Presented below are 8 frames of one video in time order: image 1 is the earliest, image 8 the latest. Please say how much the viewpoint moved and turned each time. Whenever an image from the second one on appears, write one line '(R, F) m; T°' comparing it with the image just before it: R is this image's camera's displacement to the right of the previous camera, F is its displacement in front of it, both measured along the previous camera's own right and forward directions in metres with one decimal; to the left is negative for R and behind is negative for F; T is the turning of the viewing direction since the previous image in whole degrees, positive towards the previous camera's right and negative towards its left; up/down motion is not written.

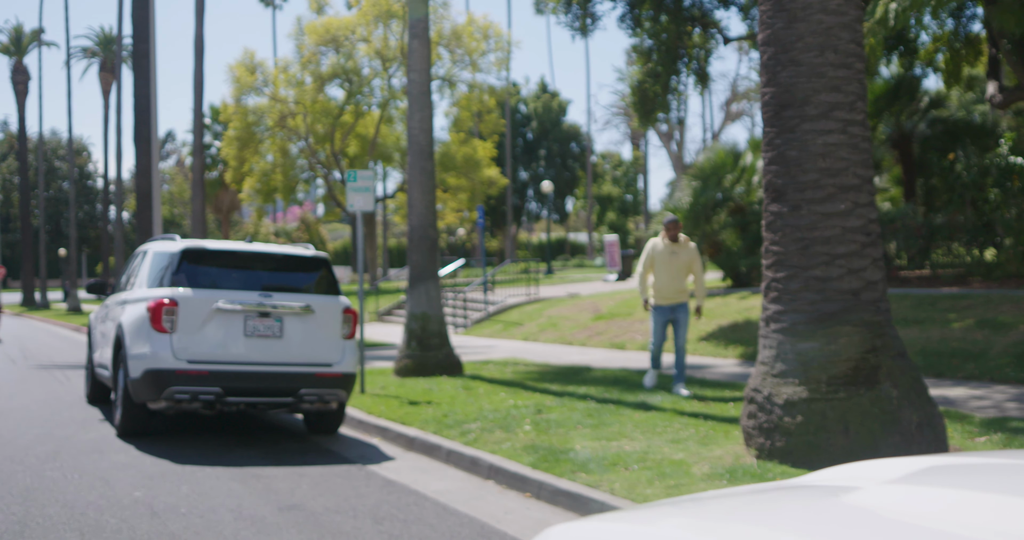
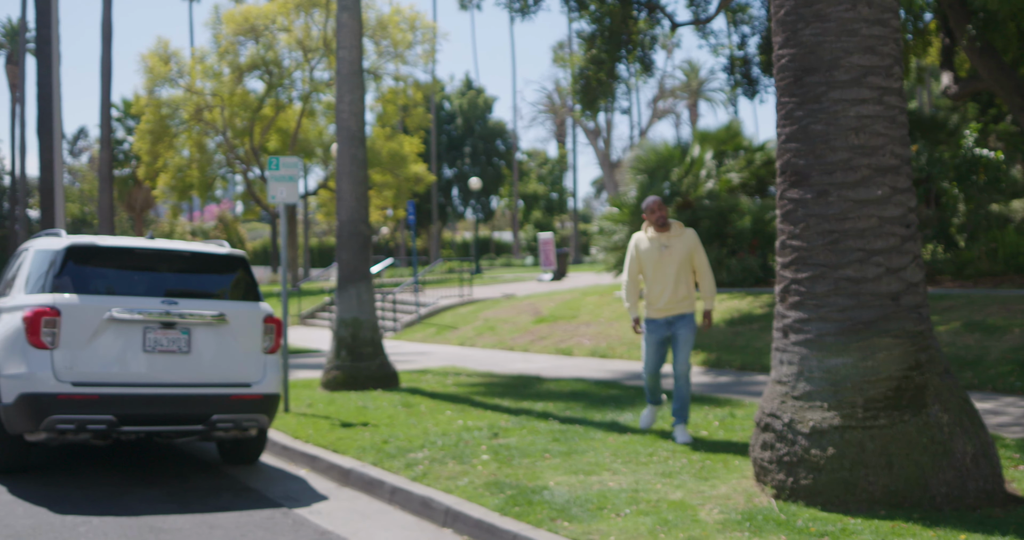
(-0.2, +1.3) m; +4°
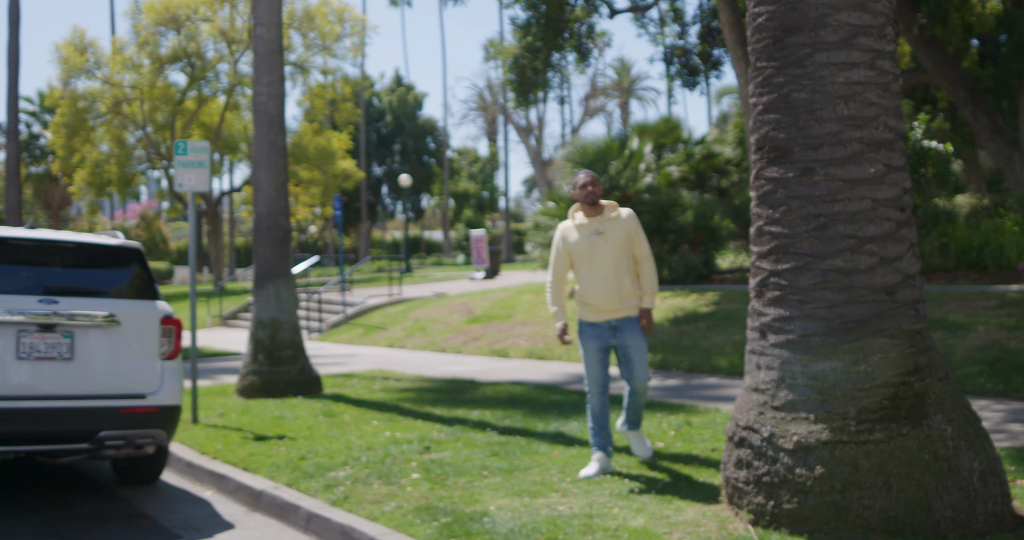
(0.0, +0.8) m; +3°
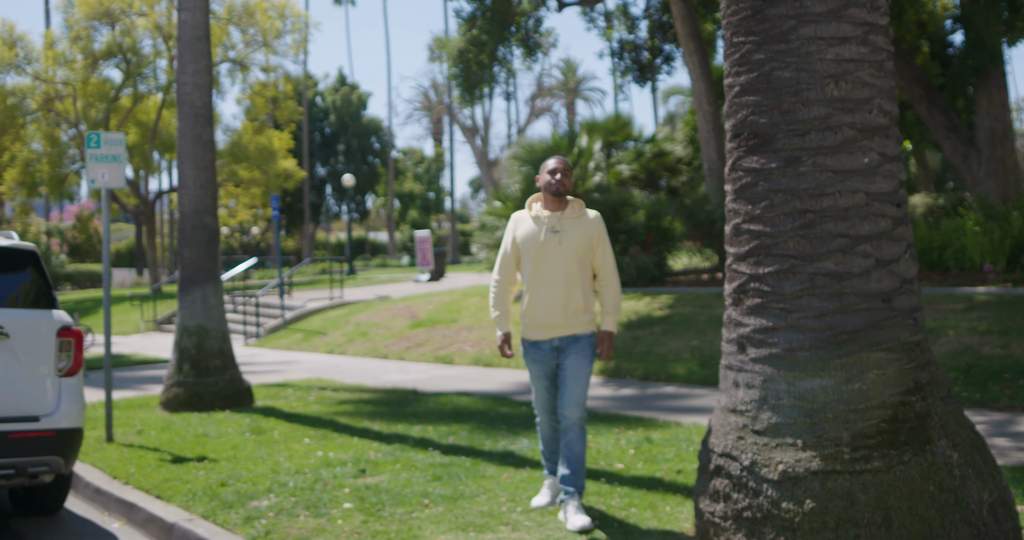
(0.0, +0.6) m; +3°
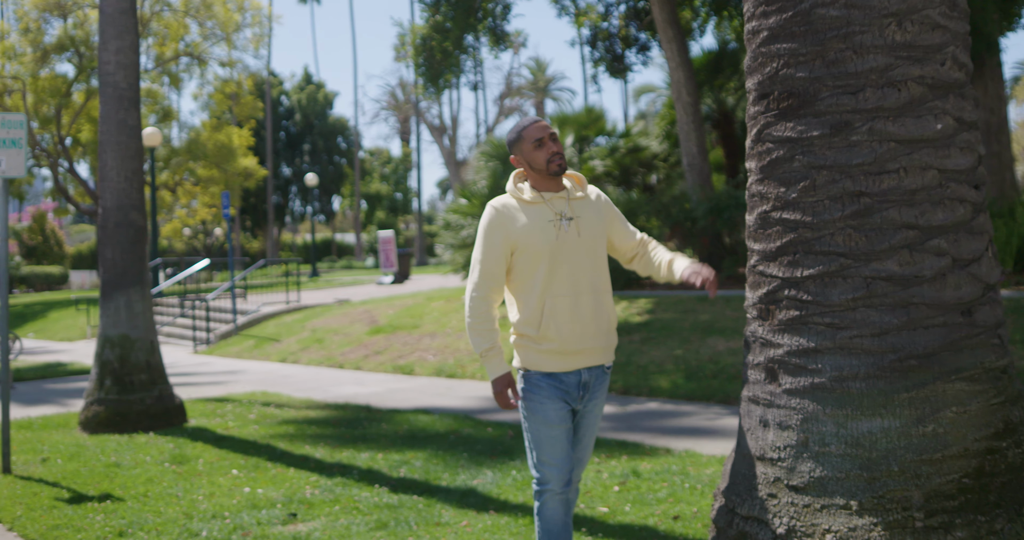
(0.0, +1.1) m; +1°
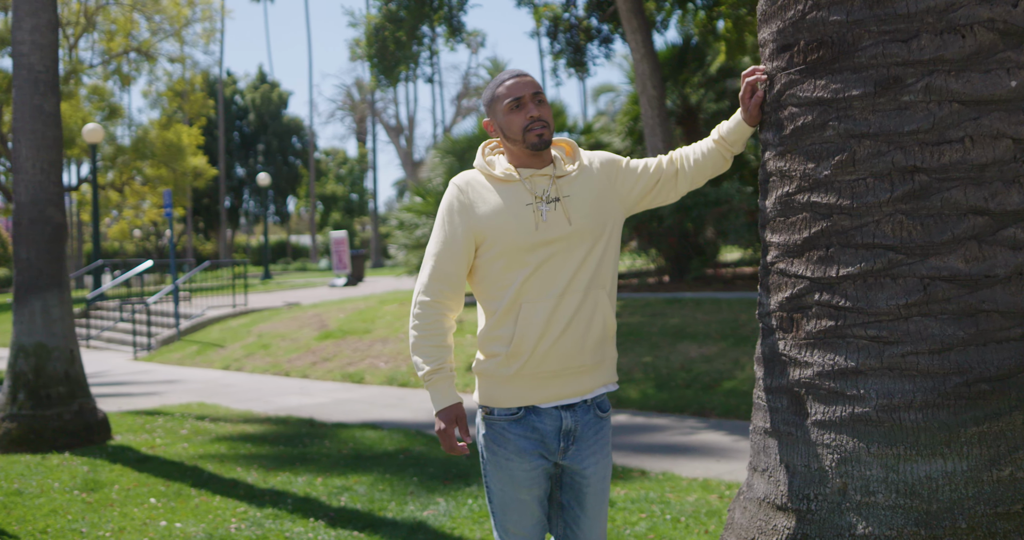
(0.0, +0.7) m; +2°
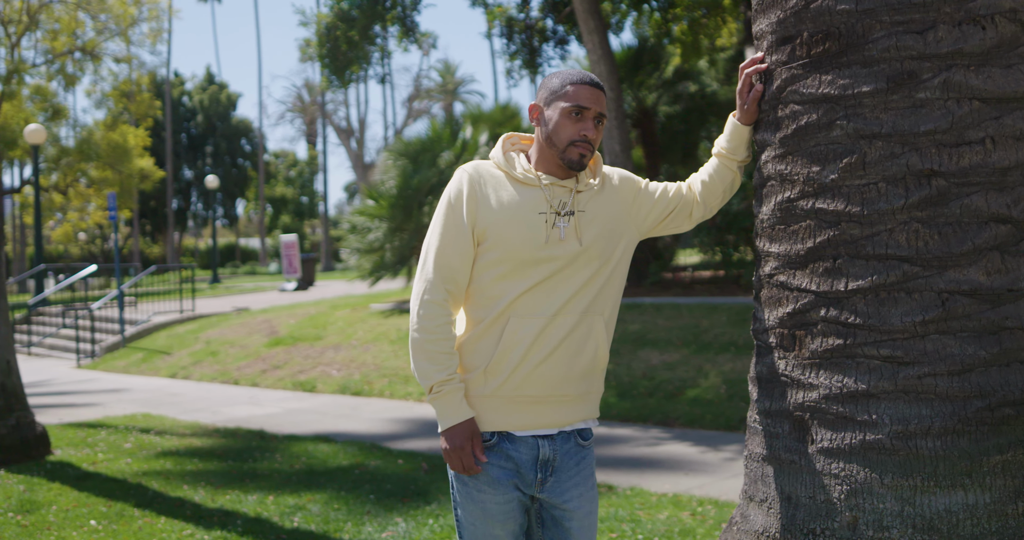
(0.0, +0.2) m; +2°
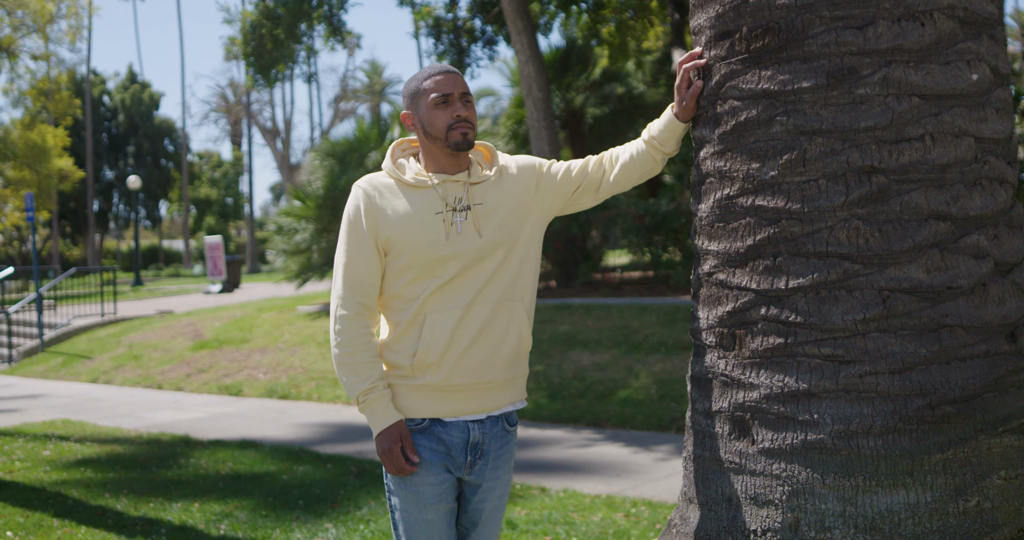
(0.0, +0.1) m; +3°
